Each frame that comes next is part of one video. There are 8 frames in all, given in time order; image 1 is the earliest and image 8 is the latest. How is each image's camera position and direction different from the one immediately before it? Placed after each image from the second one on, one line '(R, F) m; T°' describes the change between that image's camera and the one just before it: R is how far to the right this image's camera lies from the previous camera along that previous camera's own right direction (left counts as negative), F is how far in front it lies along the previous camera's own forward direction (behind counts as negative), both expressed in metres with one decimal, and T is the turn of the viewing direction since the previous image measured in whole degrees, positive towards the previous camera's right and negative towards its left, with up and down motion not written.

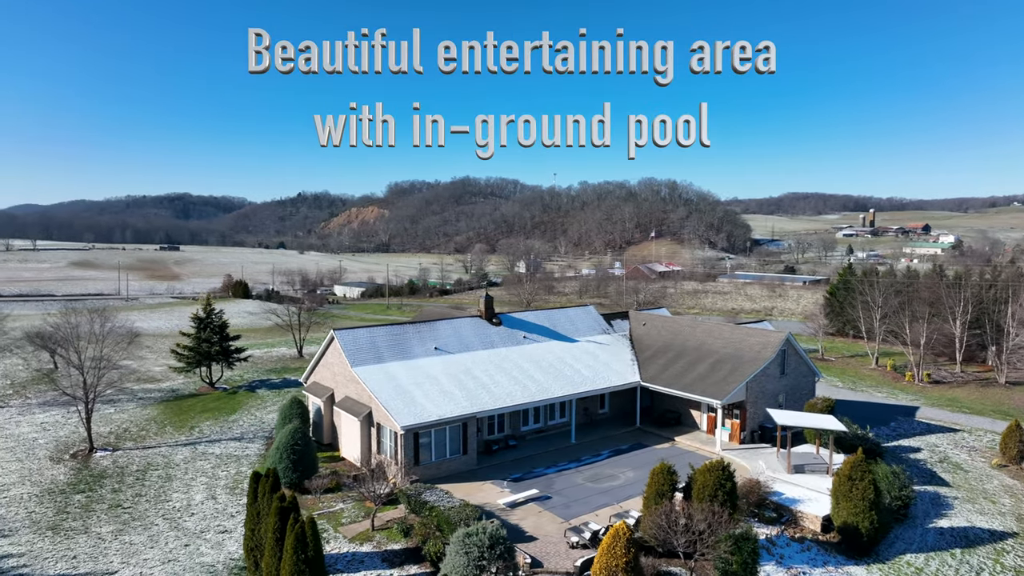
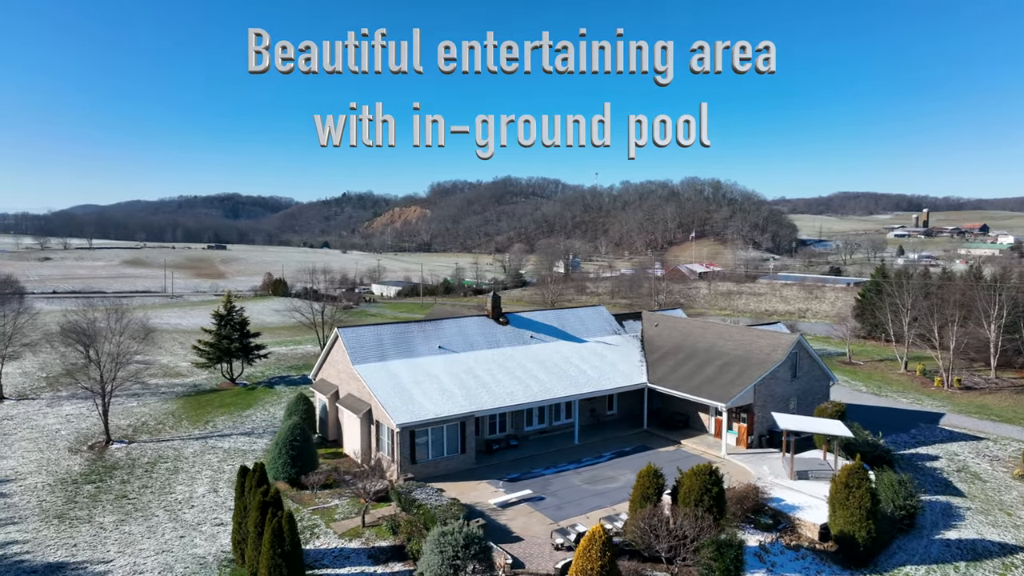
(+1.2, +0.1) m; -3°
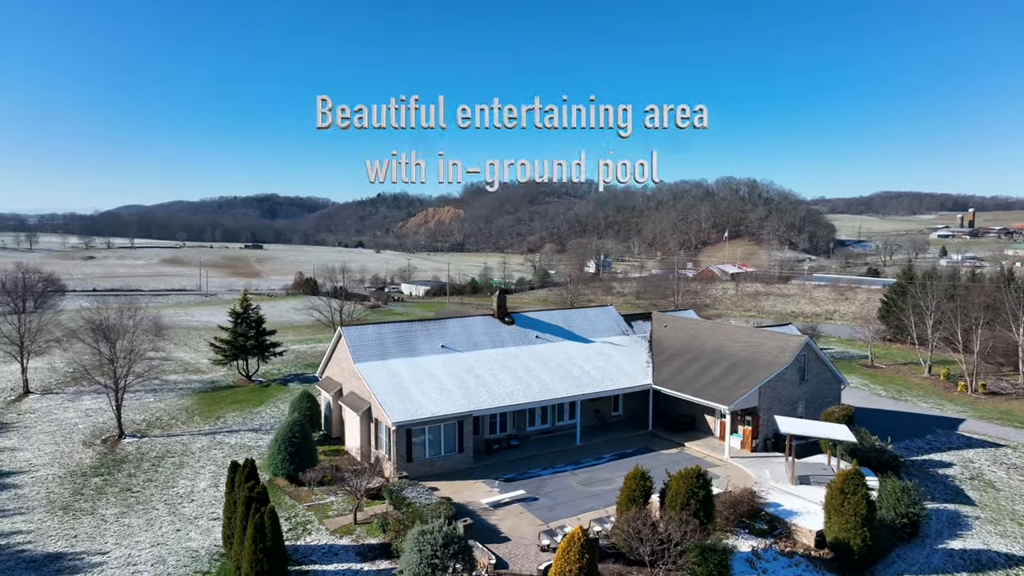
(+1.0, +0.1) m; -3°
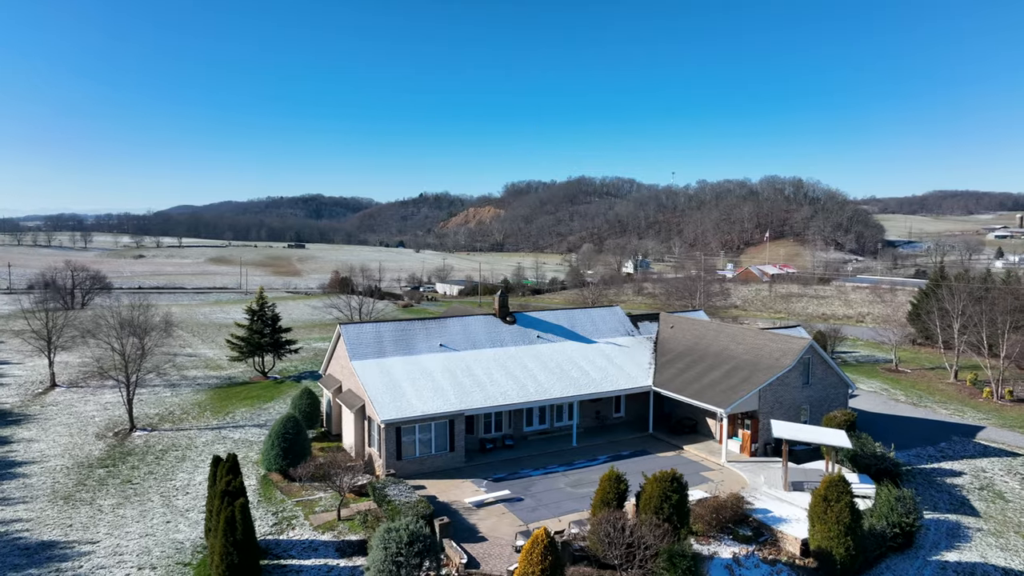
(+1.4, +0.1) m; -3°
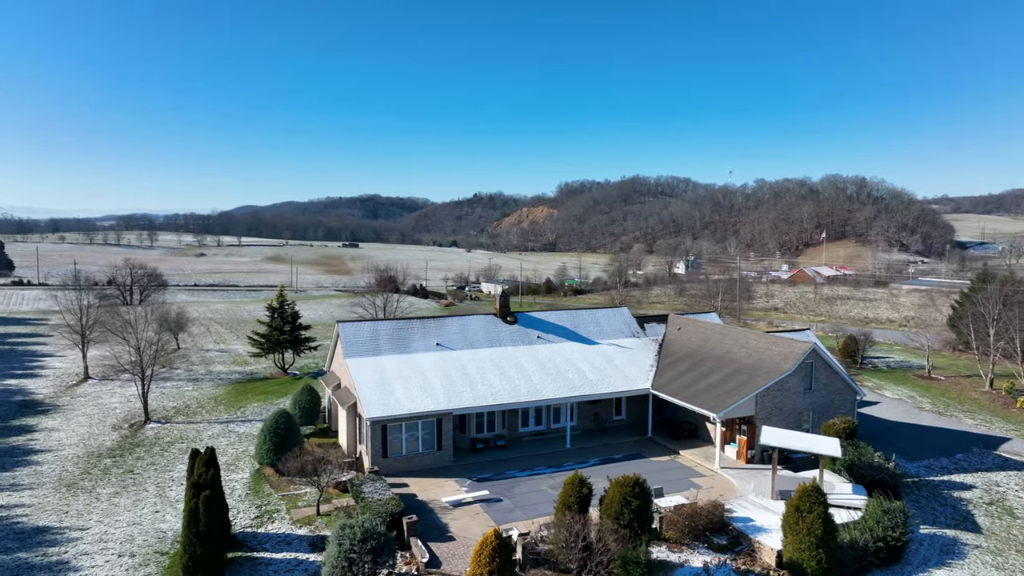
(+1.9, +0.2) m; -4°
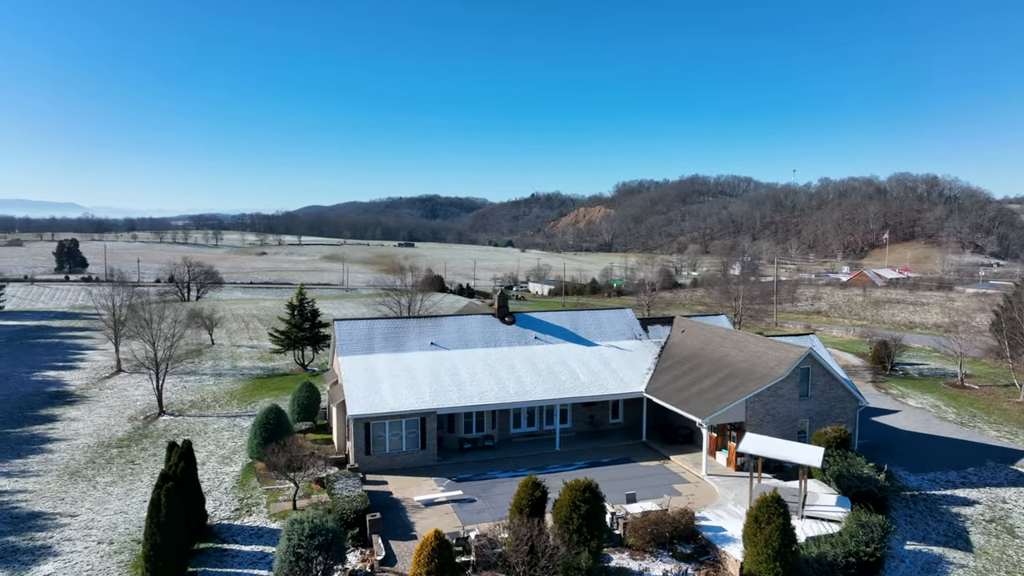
(+2.1, +0.1) m; -5°
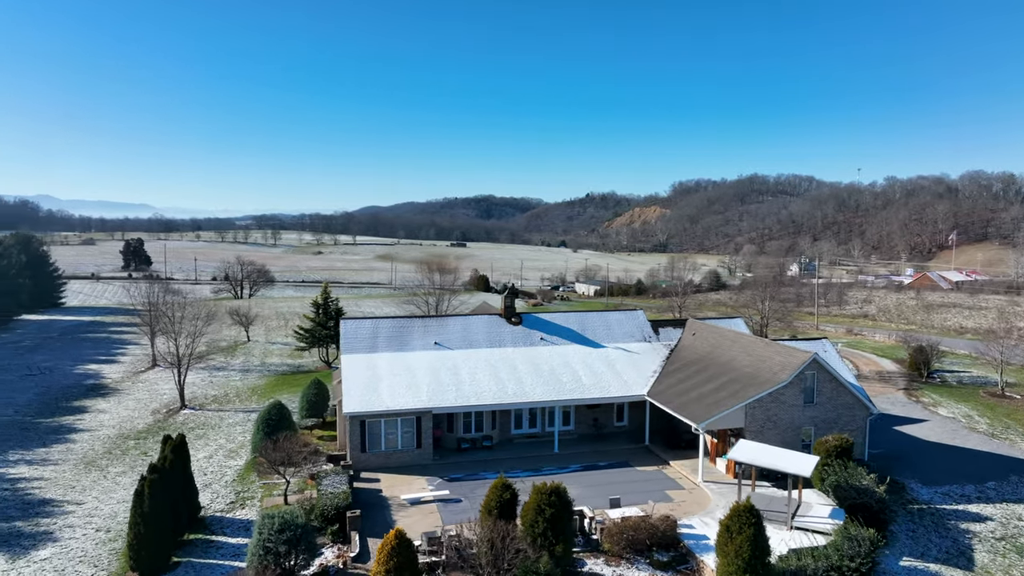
(+1.7, +0.1) m; -4°
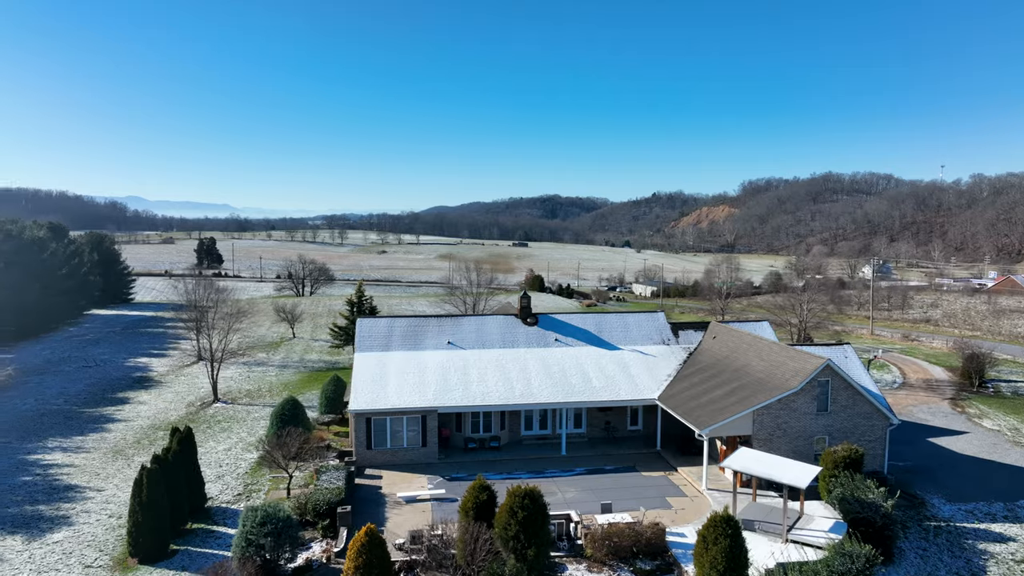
(+1.7, +0.1) m; -5°
